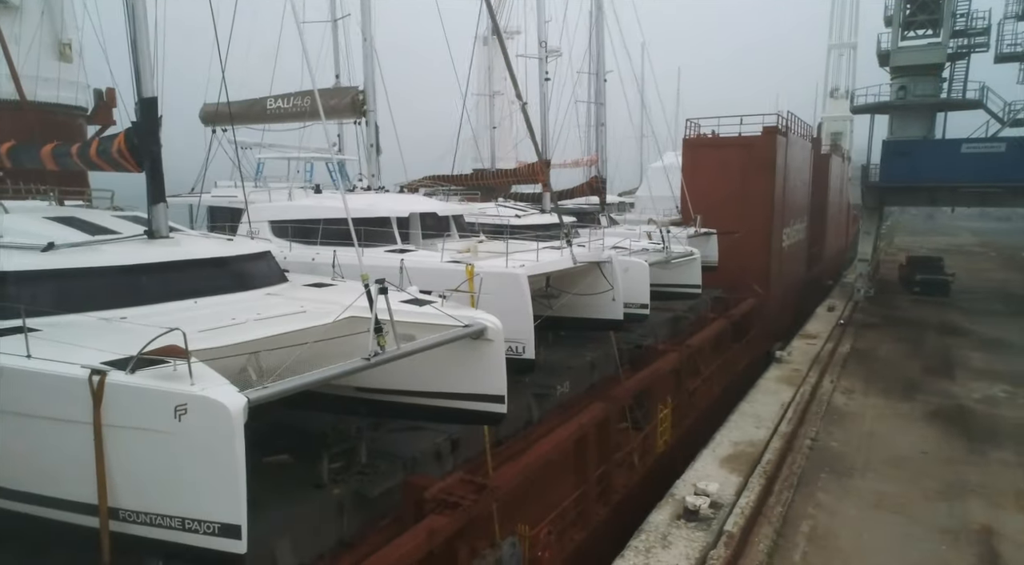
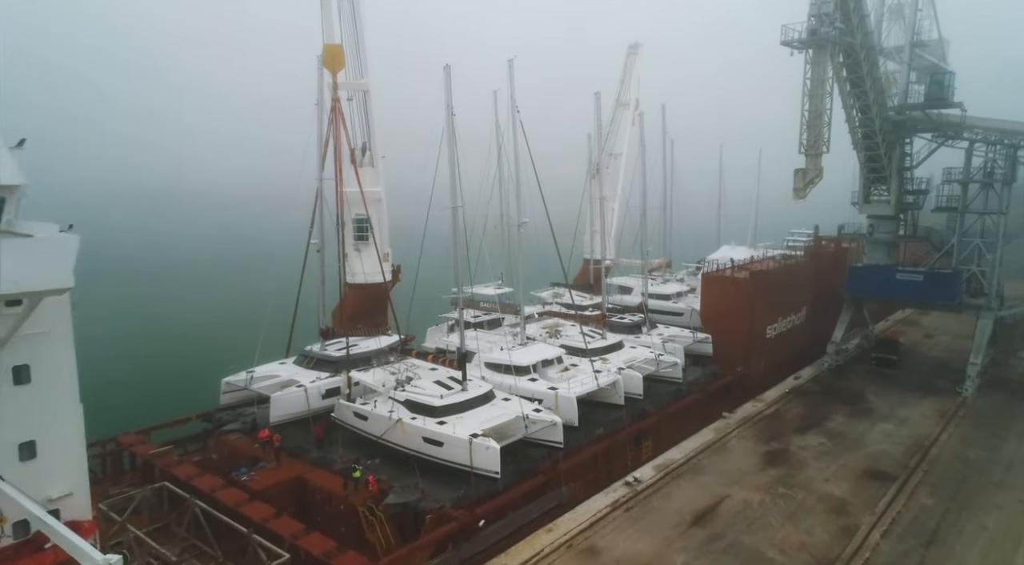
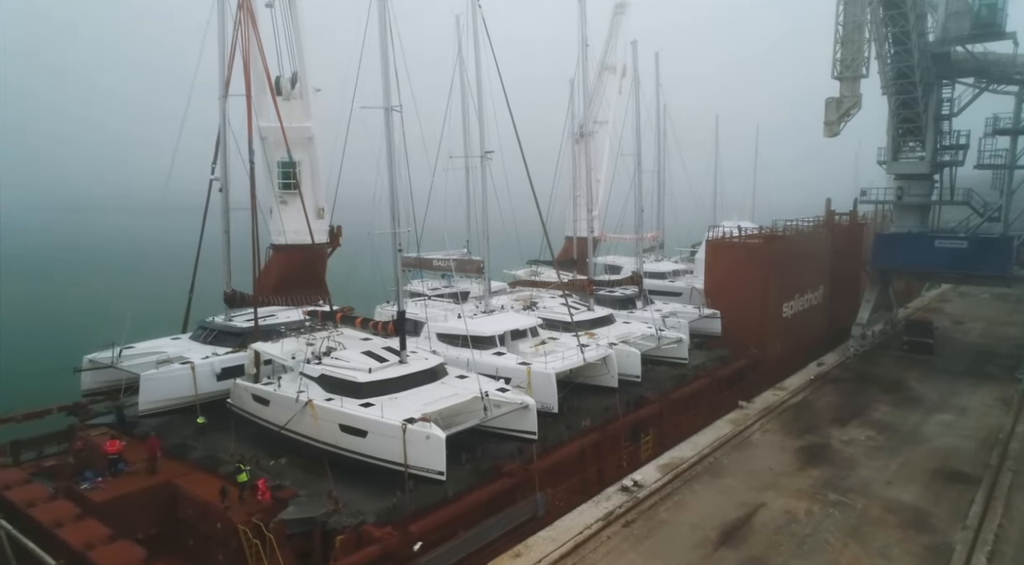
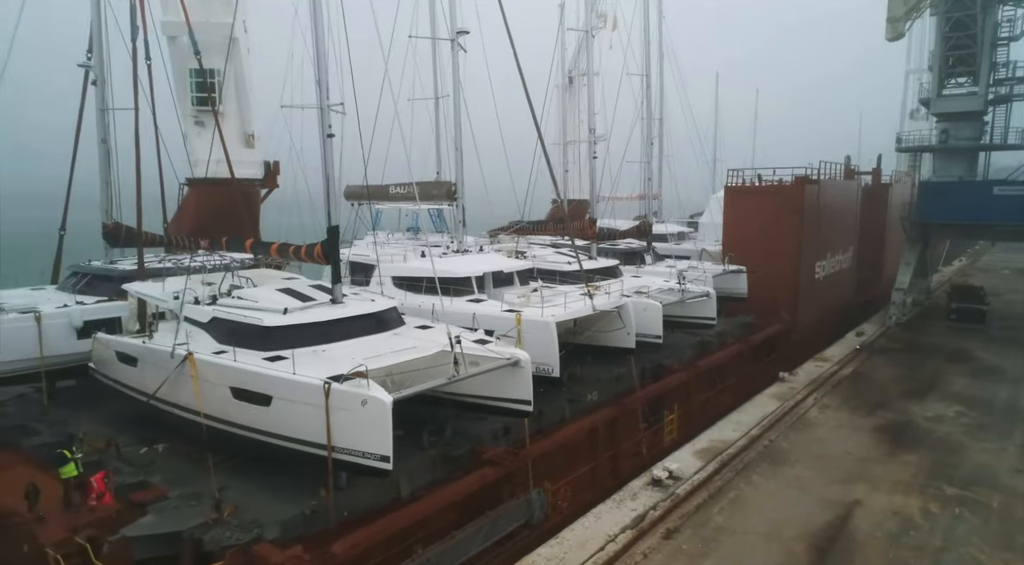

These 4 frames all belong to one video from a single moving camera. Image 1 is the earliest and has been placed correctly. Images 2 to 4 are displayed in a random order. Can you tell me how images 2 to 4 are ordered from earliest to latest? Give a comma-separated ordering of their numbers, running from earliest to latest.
4, 3, 2
